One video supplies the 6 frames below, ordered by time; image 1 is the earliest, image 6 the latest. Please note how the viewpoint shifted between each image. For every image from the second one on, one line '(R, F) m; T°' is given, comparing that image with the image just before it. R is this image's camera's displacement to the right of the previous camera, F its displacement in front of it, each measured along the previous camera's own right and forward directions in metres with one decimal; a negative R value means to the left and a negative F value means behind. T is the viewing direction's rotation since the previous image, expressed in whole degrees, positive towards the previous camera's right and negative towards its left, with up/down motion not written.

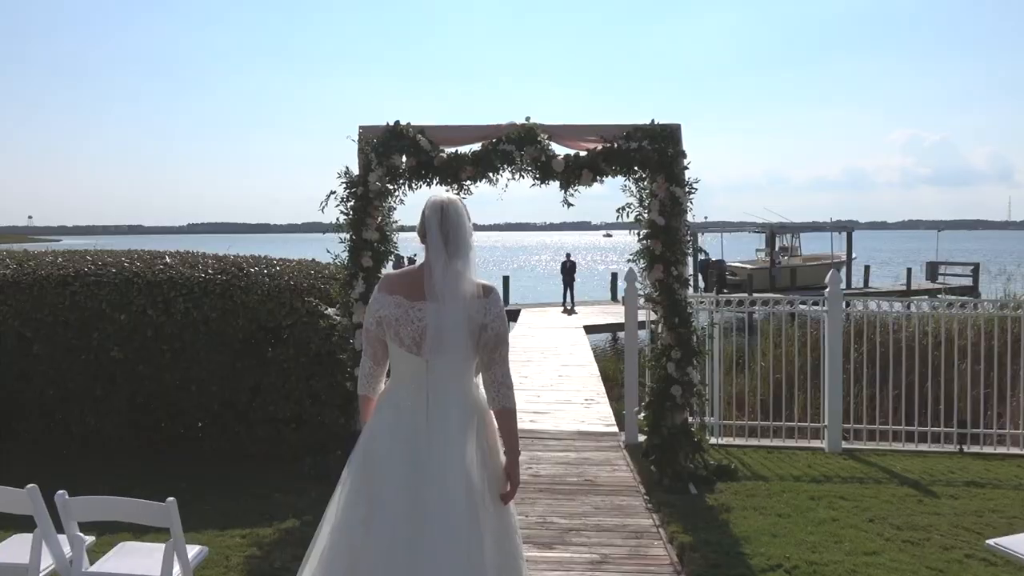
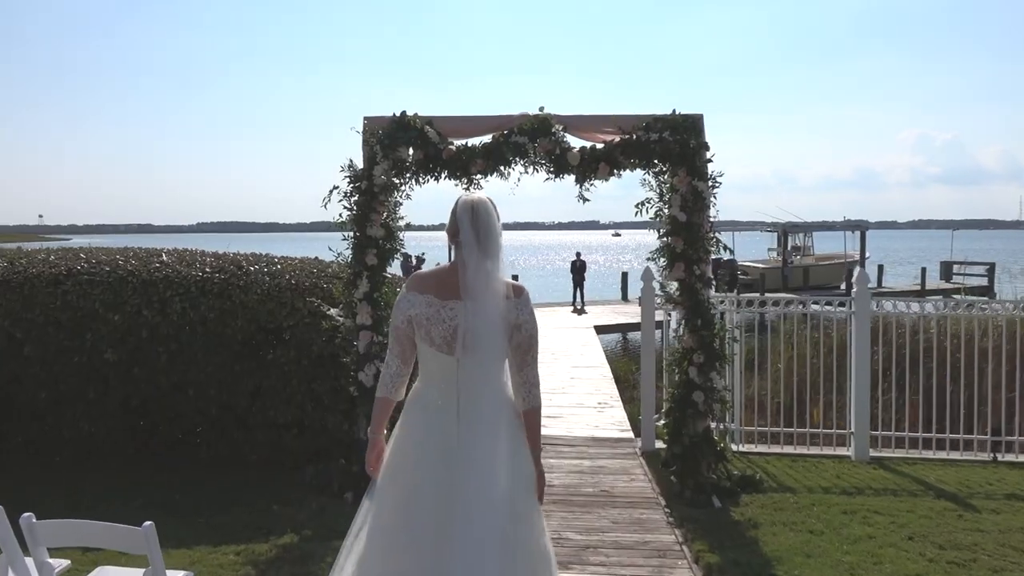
(0.0, +0.3) m; -1°
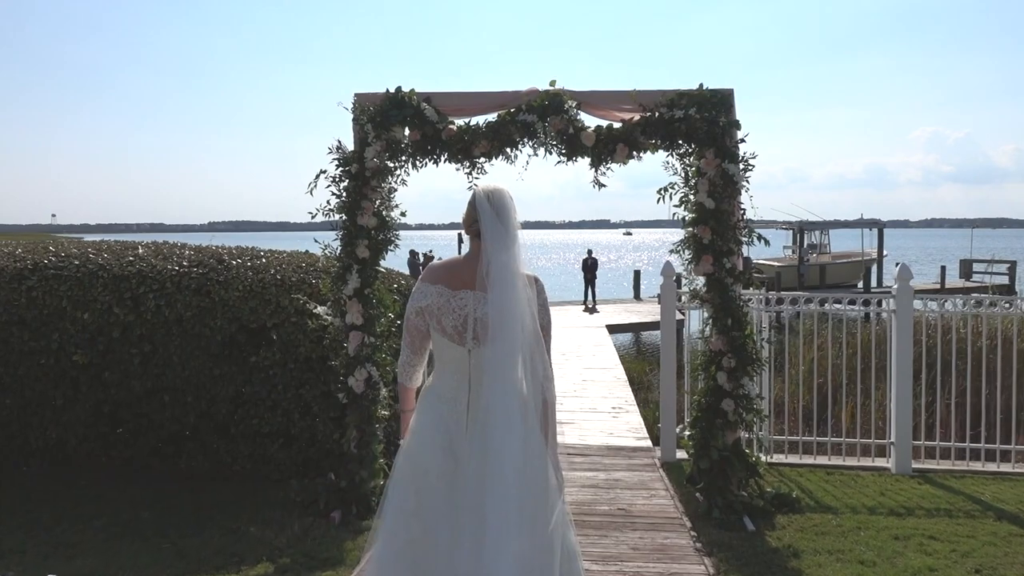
(0.0, +0.6) m; -1°
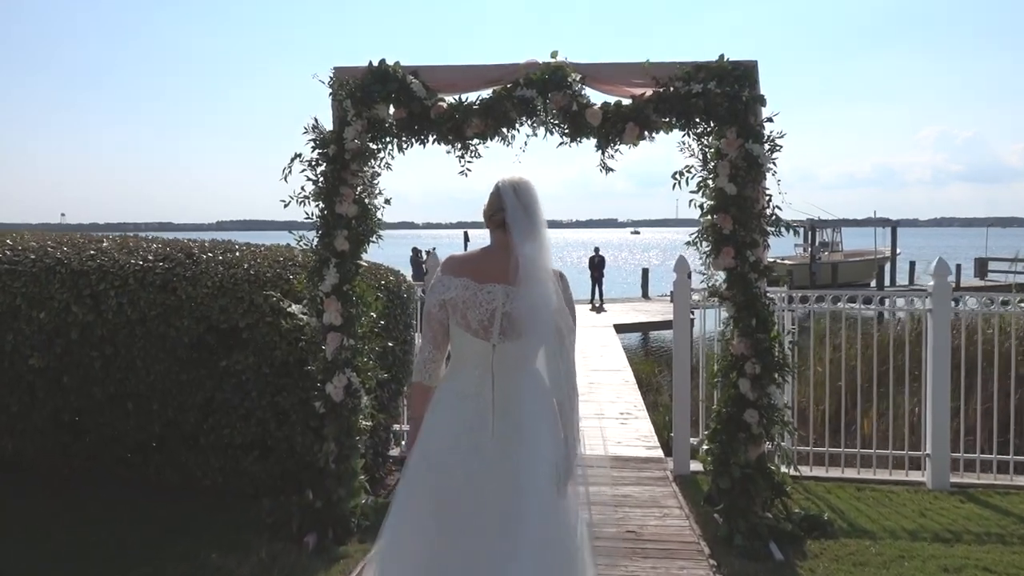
(+0.1, +0.6) m; 0°
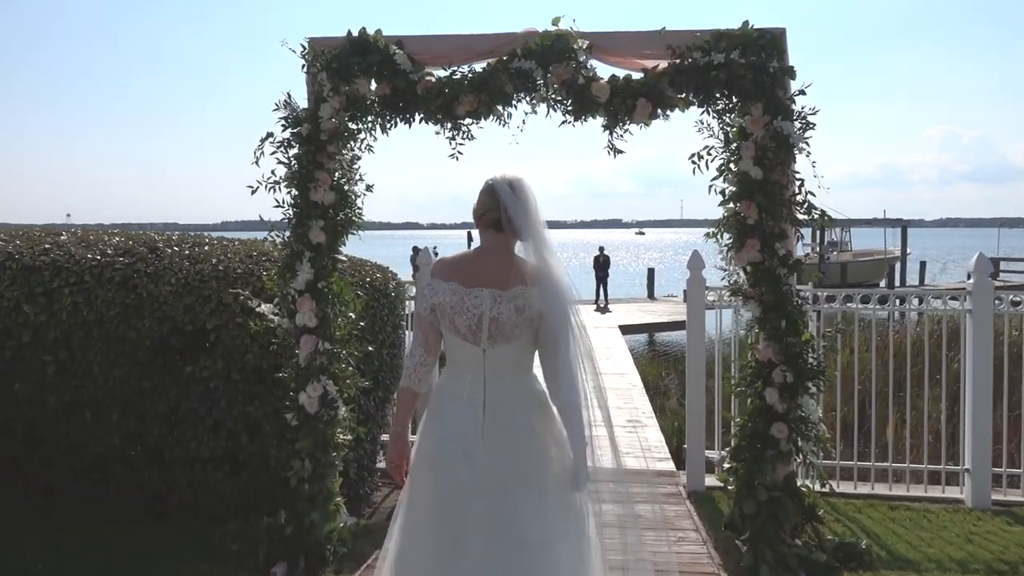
(0.0, +0.5) m; 0°
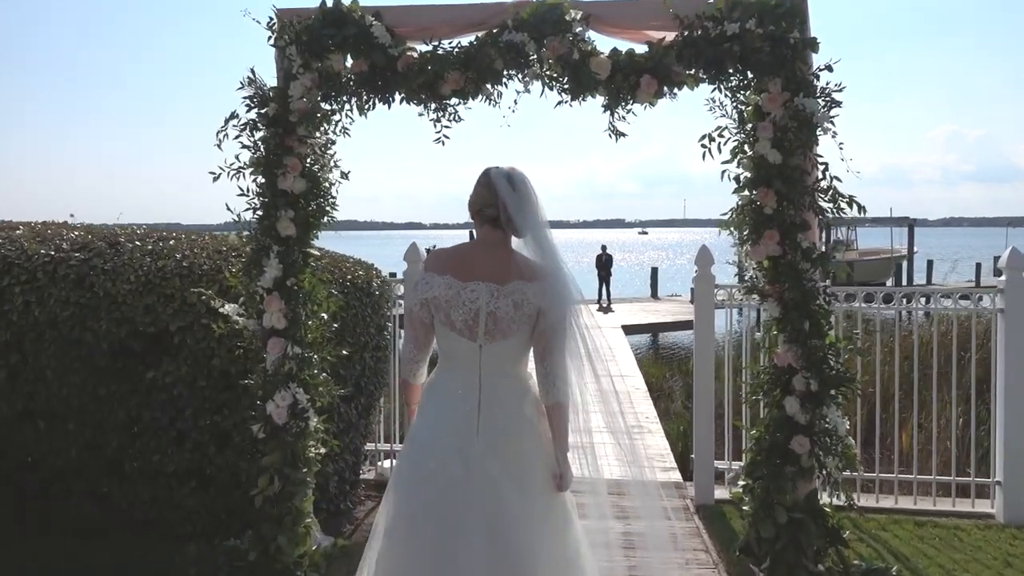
(+0.1, +0.4) m; 0°
